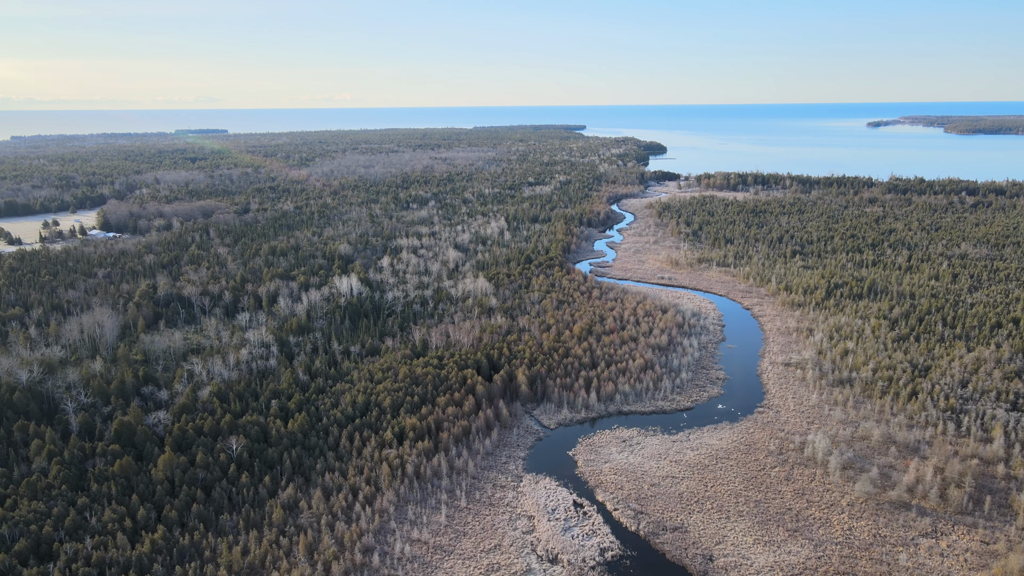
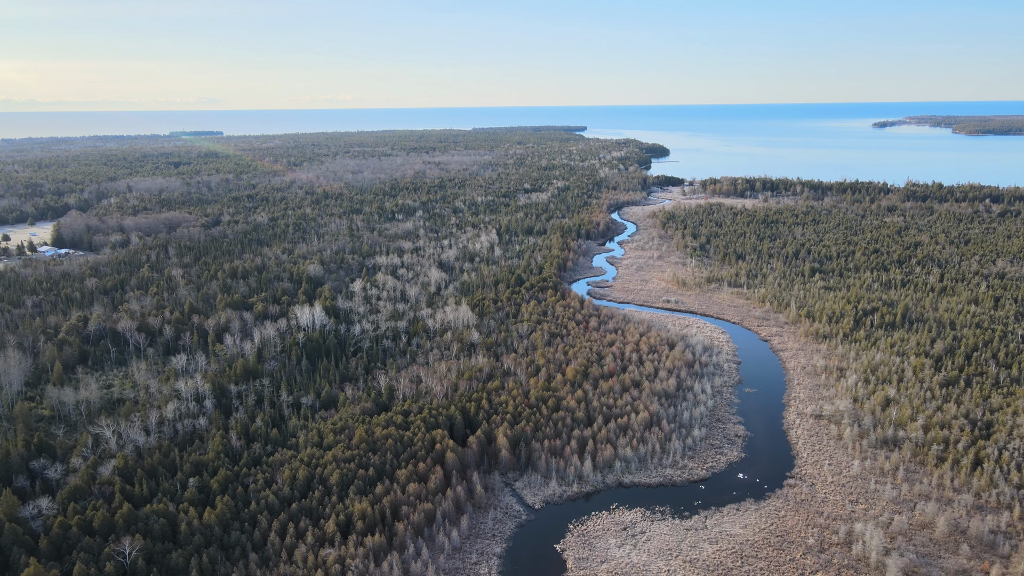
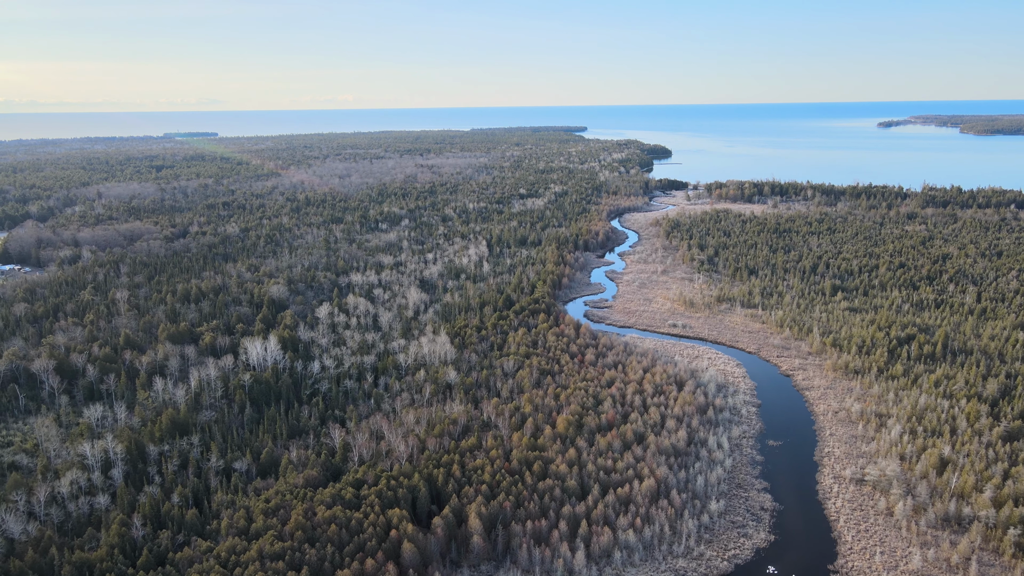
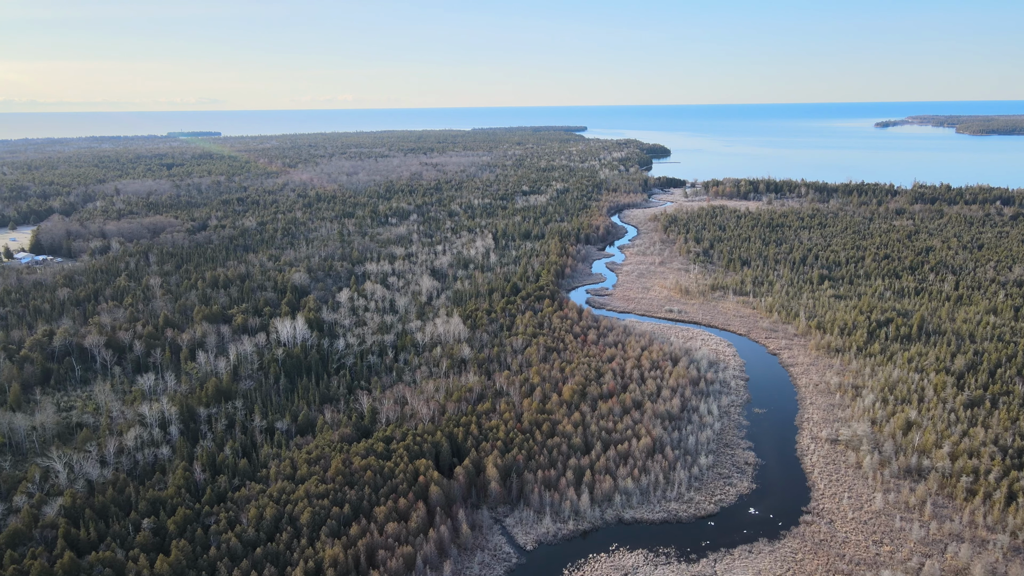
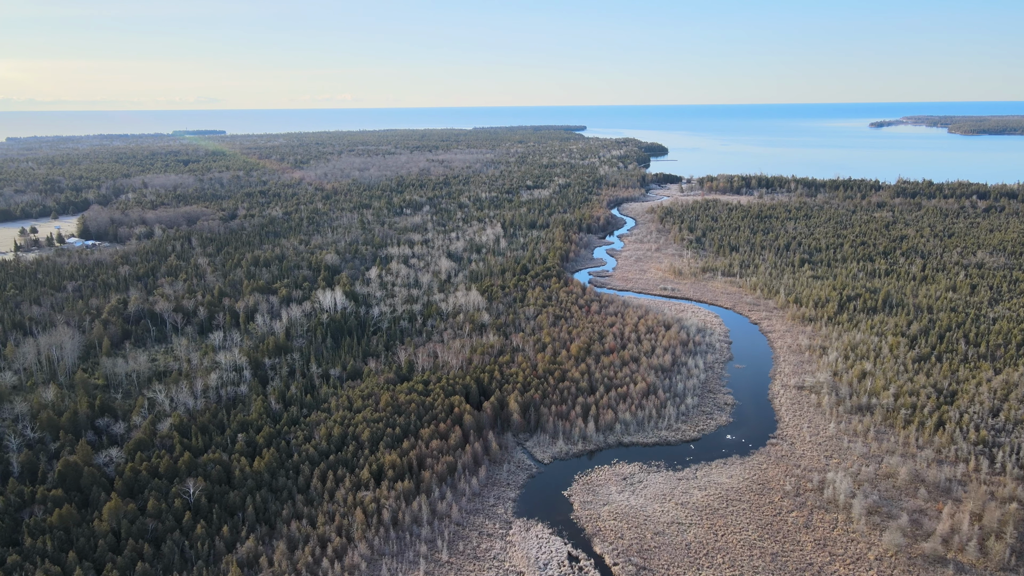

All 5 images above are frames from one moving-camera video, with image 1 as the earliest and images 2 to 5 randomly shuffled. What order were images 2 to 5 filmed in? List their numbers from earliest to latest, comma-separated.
5, 2, 4, 3
